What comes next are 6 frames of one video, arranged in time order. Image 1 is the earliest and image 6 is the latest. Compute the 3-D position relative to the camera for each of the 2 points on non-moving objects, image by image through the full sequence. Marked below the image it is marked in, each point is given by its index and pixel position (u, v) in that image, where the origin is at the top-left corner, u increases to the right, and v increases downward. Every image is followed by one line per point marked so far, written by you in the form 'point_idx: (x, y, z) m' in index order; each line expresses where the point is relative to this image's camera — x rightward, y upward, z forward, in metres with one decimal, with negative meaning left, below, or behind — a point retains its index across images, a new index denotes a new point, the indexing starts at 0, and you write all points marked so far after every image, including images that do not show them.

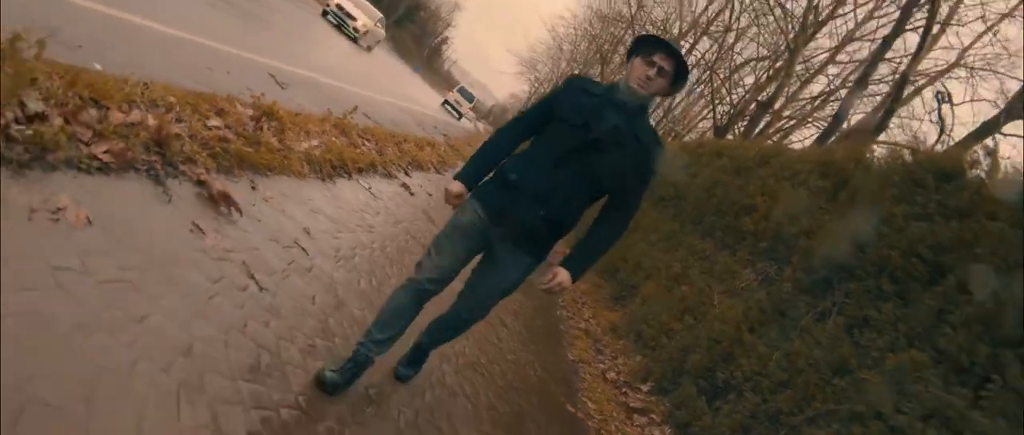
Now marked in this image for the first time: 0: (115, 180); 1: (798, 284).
0: (-0.9, +0.1, +3.0) m
1: (+1.2, -0.3, +5.1) m
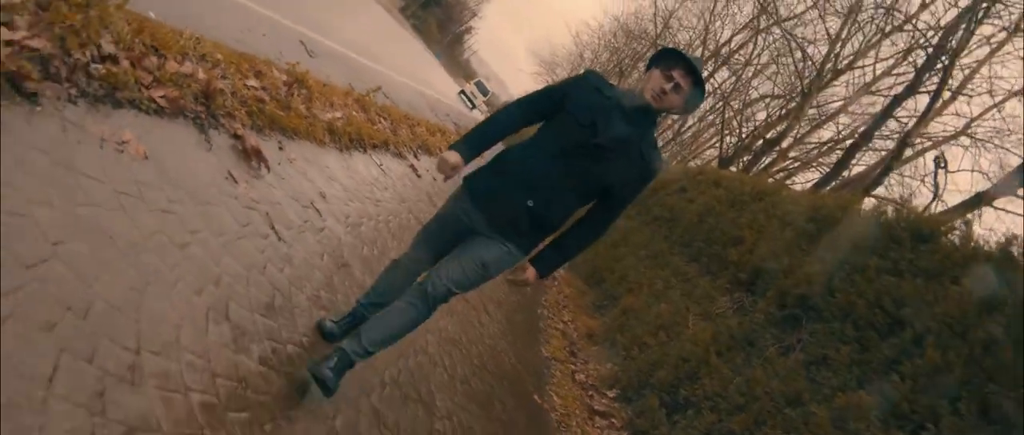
0: (-0.9, +0.2, +3.3) m
1: (+1.1, -0.4, +5.5) m
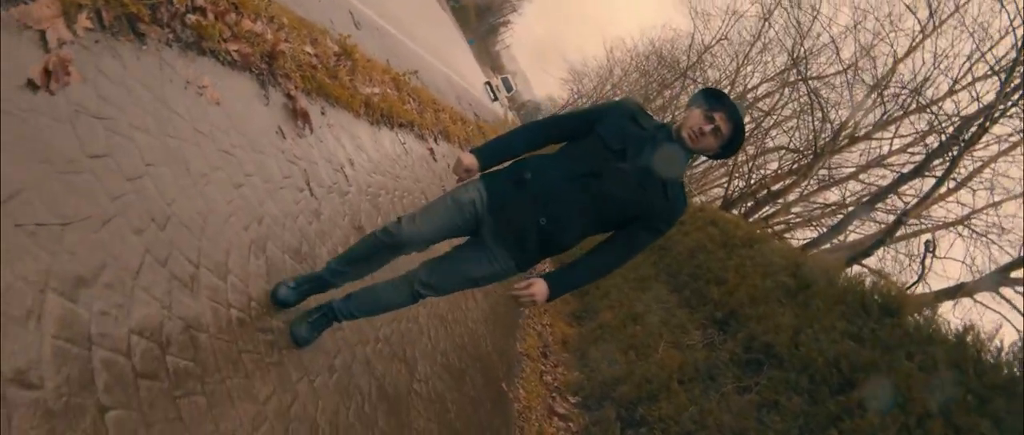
0: (-0.8, +0.4, +3.7) m
1: (+1.0, -0.7, +5.9) m
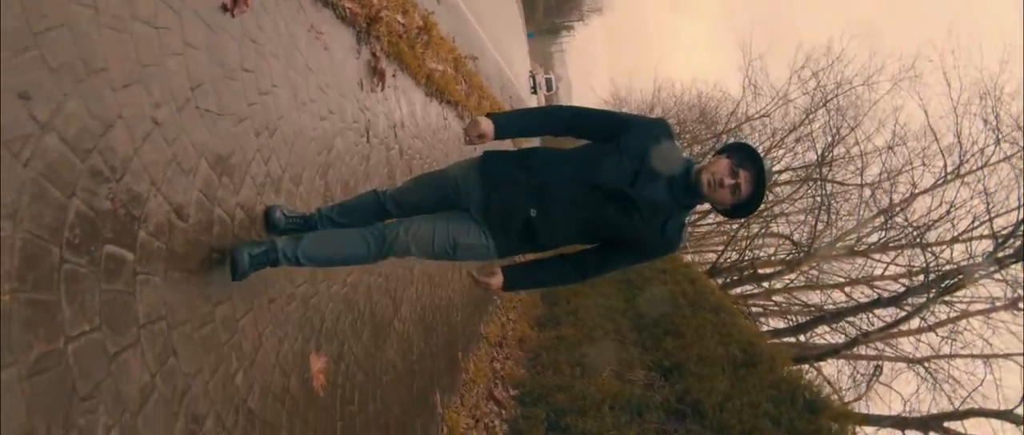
0: (-0.6, +0.7, +4.5) m
1: (+0.8, -1.0, +6.7) m
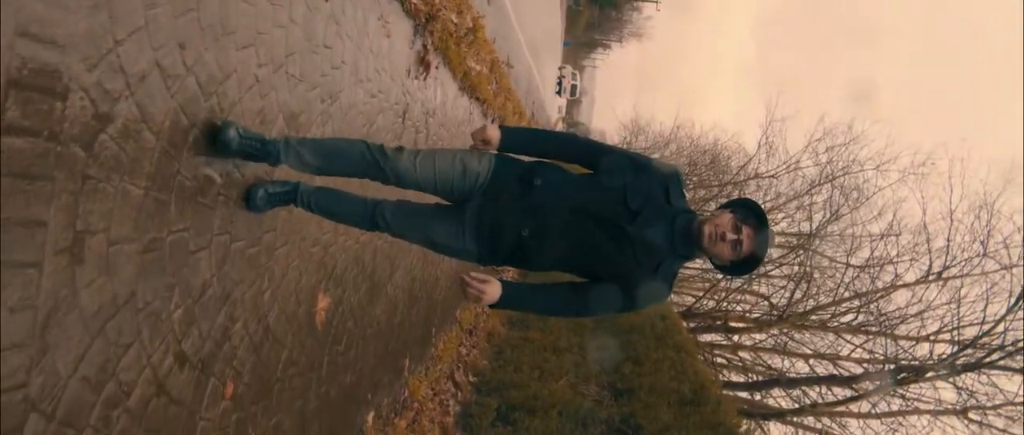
0: (-0.4, +0.8, +5.1) m
1: (+0.5, -1.1, +7.2) m
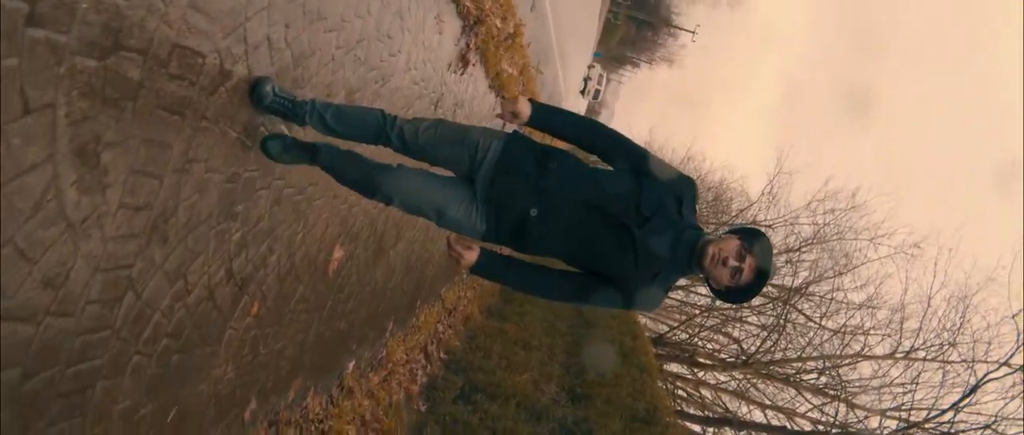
0: (-0.2, +0.9, +5.6) m
1: (+0.3, -1.2, +7.8) m
